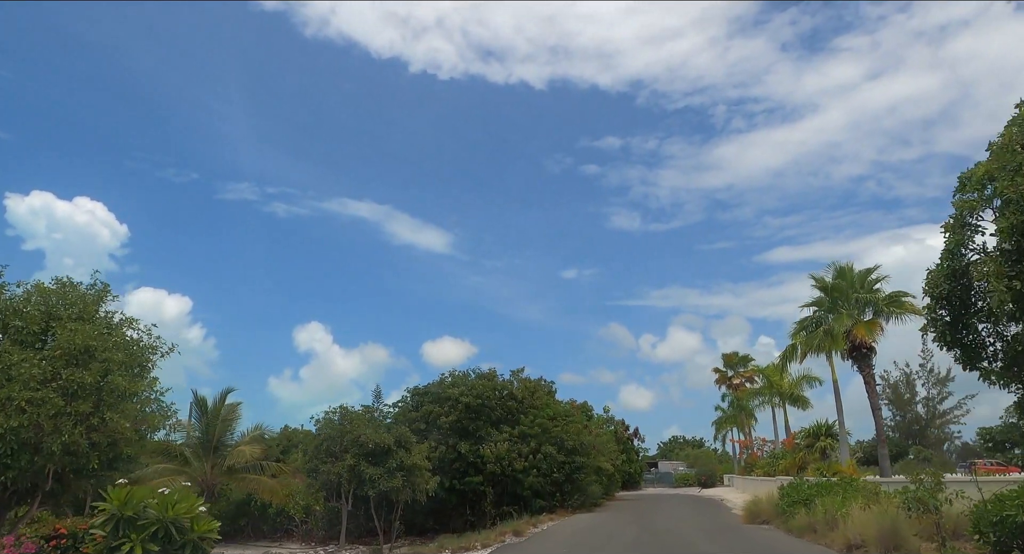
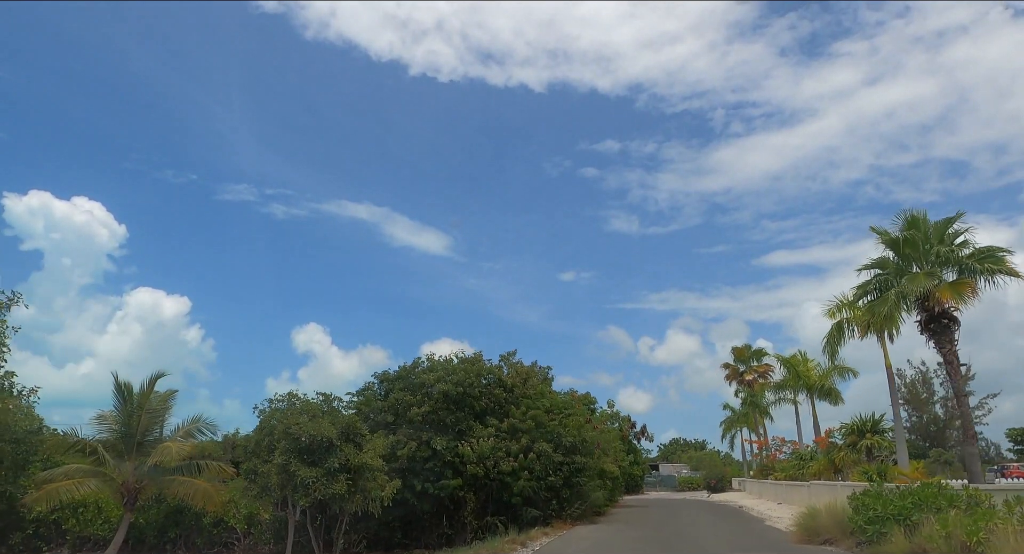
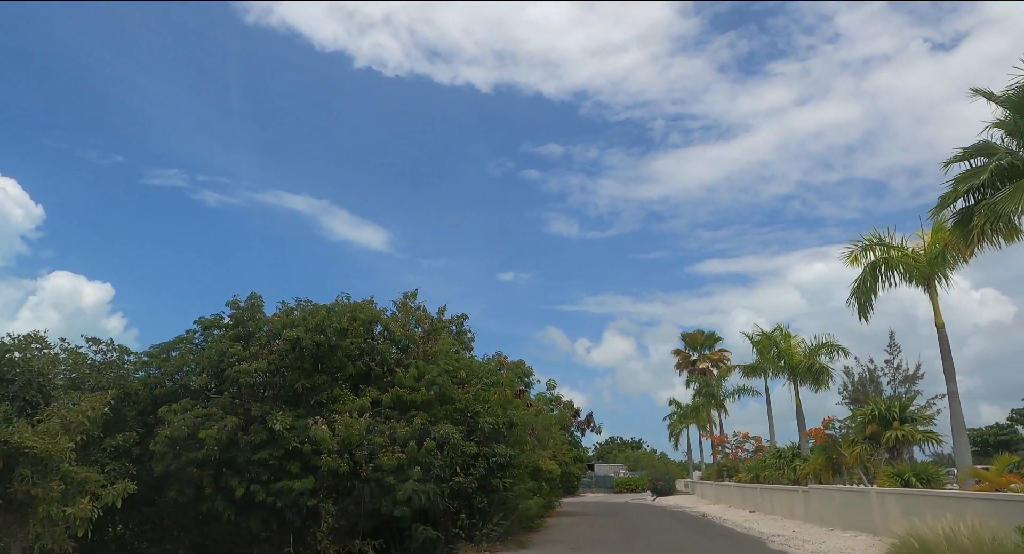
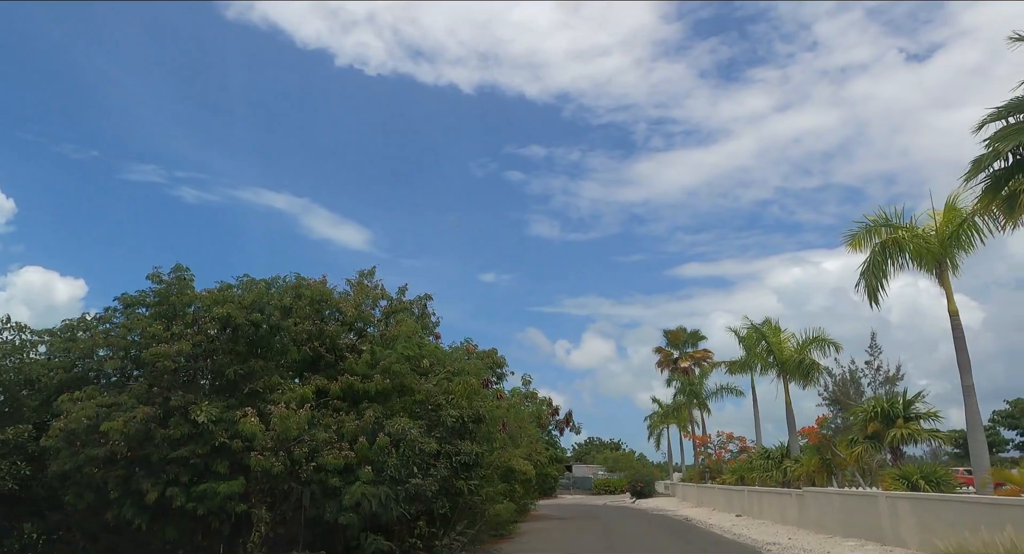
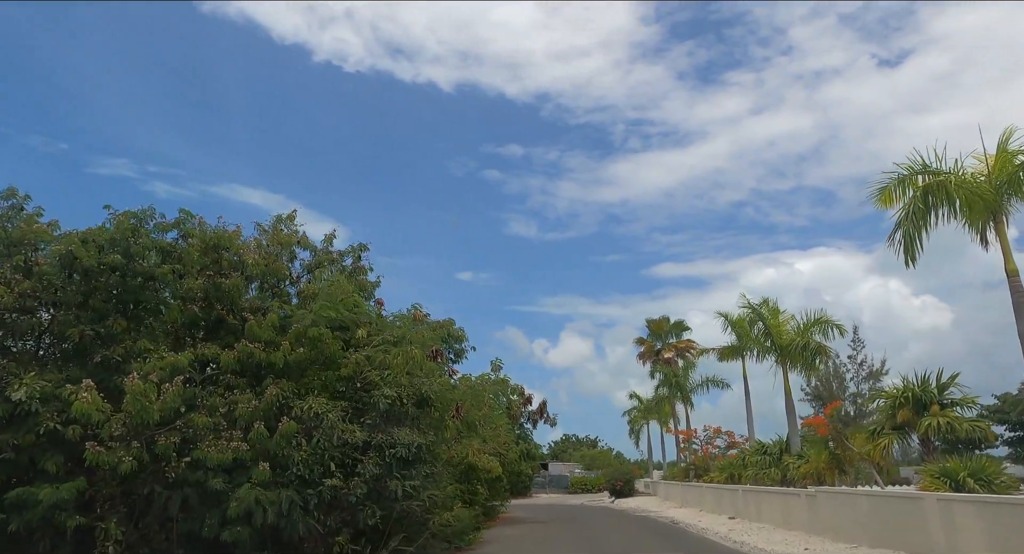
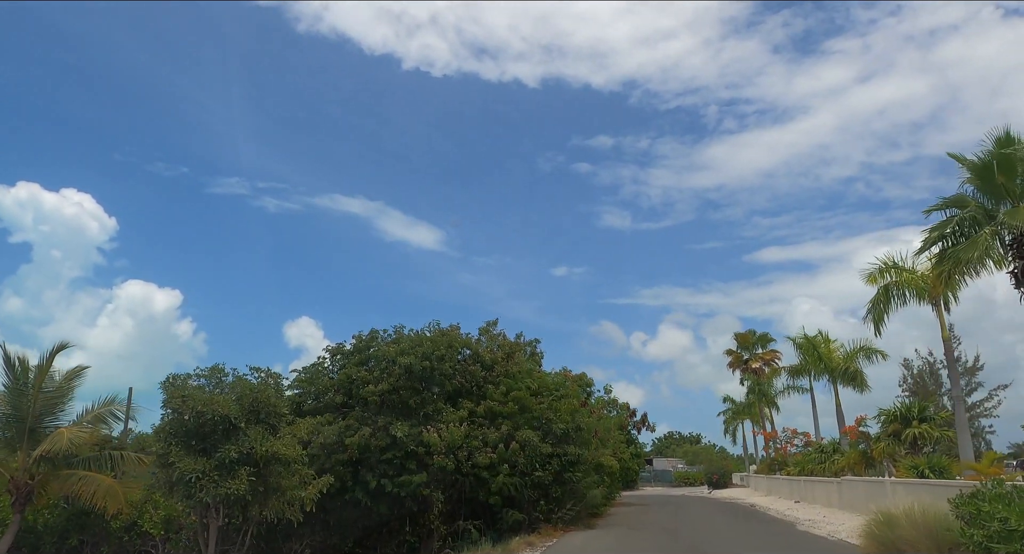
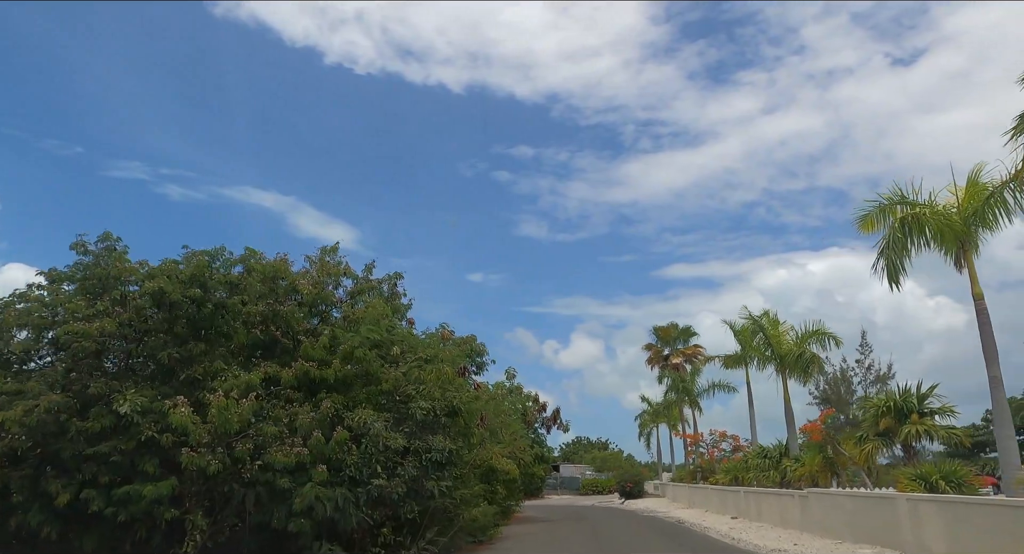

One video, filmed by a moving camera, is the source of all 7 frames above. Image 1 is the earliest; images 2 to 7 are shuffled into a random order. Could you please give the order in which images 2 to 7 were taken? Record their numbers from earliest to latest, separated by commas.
2, 6, 3, 4, 7, 5
